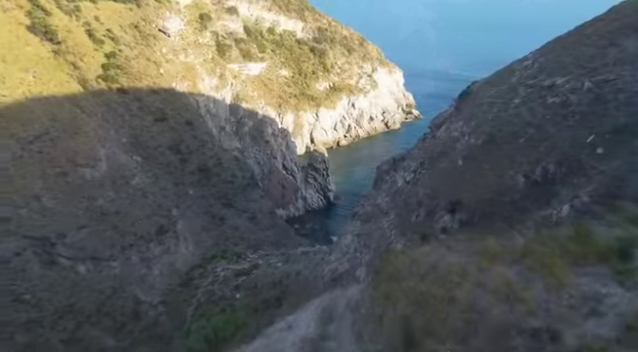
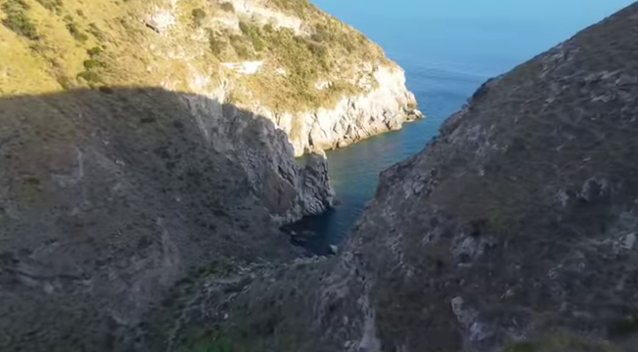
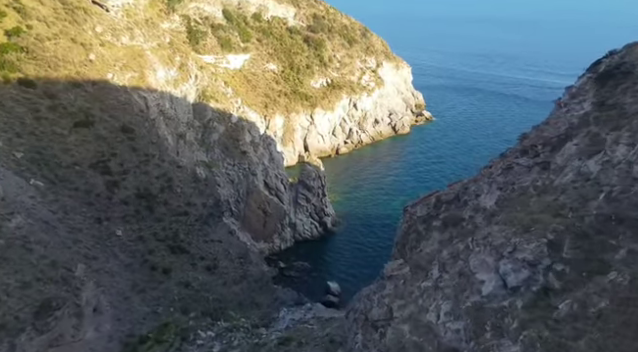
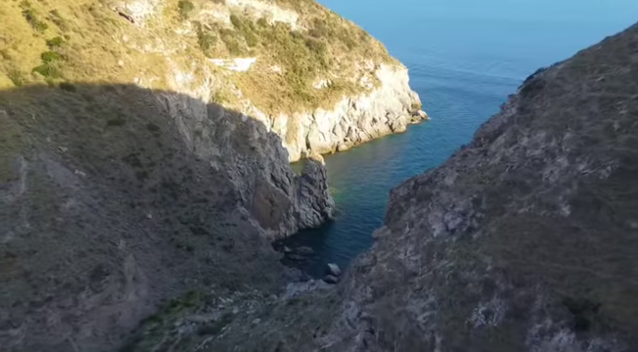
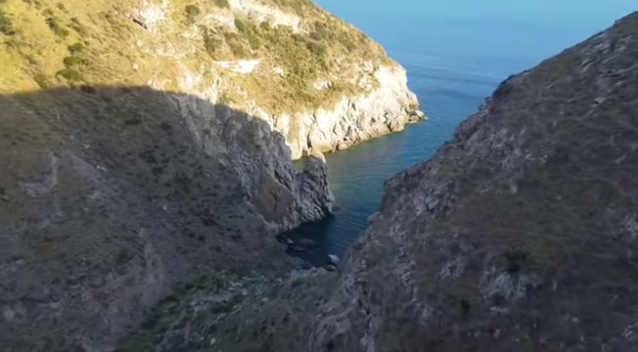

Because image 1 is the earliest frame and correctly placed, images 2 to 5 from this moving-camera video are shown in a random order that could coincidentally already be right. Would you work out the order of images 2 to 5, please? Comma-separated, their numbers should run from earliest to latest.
2, 5, 4, 3
